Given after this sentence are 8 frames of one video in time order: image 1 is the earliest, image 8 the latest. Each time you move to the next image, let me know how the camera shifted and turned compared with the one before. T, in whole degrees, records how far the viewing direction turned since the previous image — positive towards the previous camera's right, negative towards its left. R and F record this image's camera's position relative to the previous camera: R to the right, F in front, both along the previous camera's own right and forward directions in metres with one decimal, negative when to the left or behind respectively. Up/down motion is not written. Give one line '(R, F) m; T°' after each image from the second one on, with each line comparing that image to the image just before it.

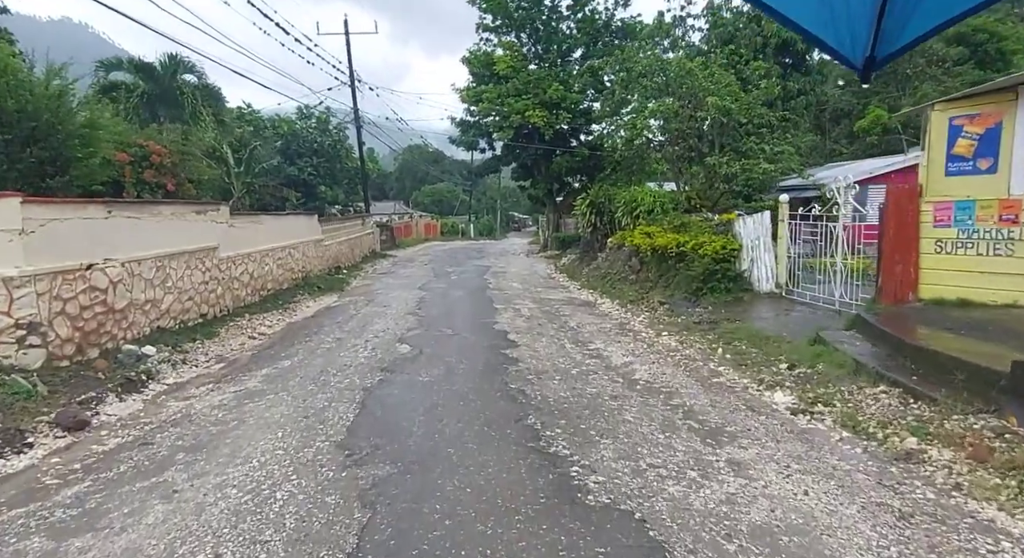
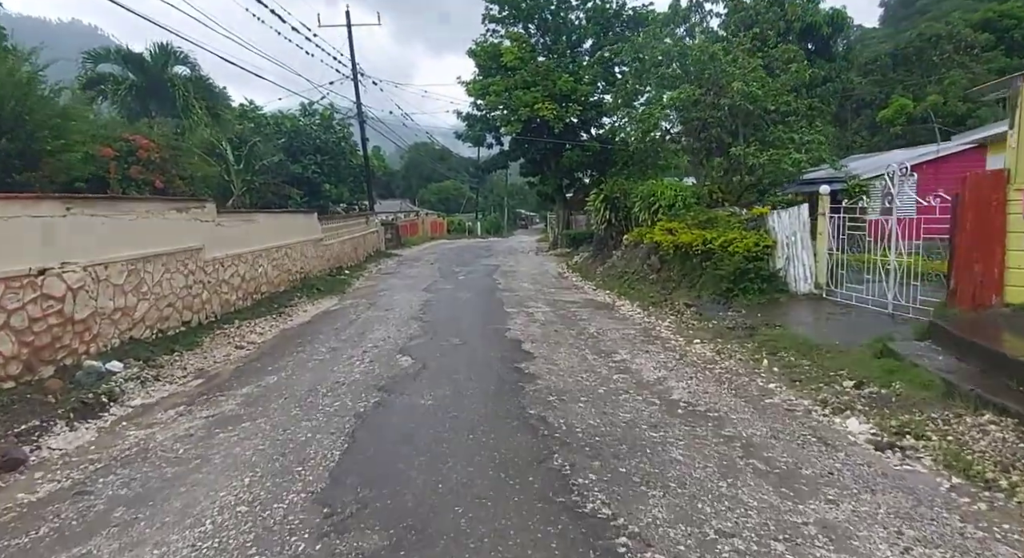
(-0.1, +0.8) m; -1°
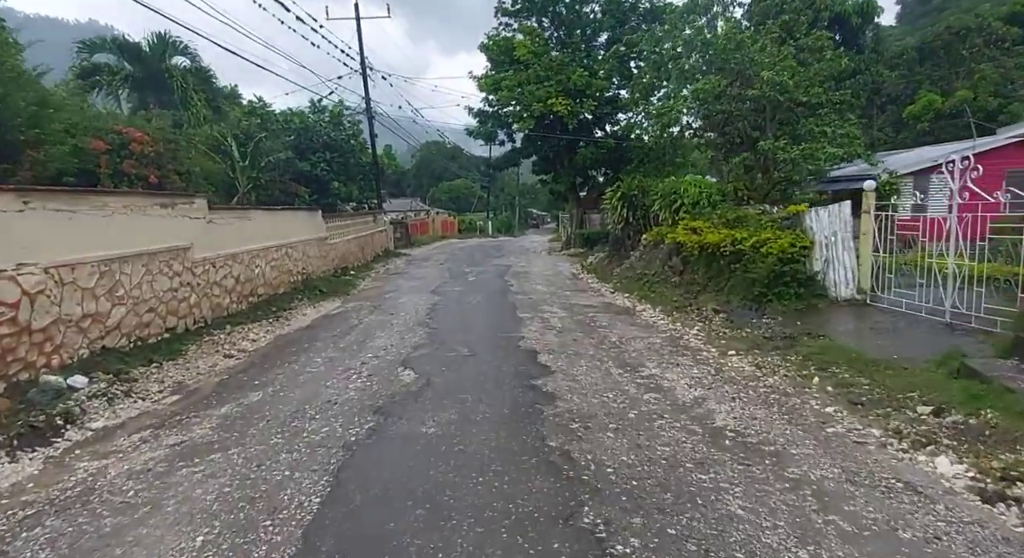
(0.0, +0.7) m; -1°
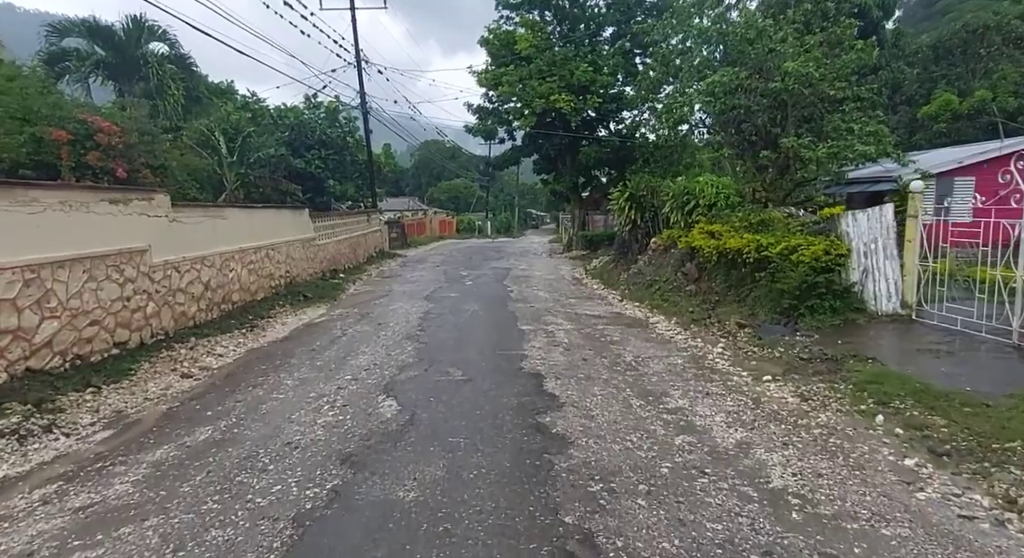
(0.0, +0.9) m; 0°
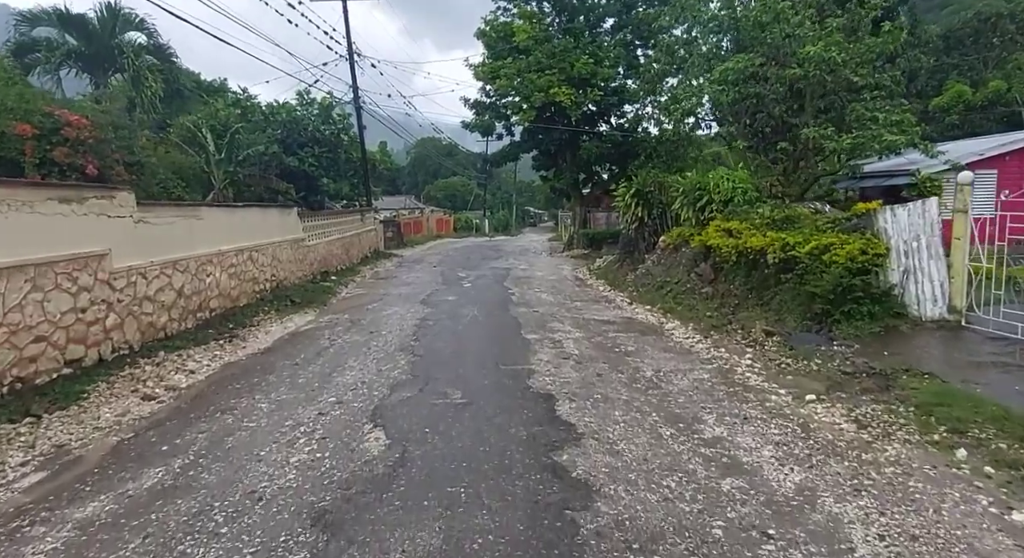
(-0.1, +0.7) m; 0°
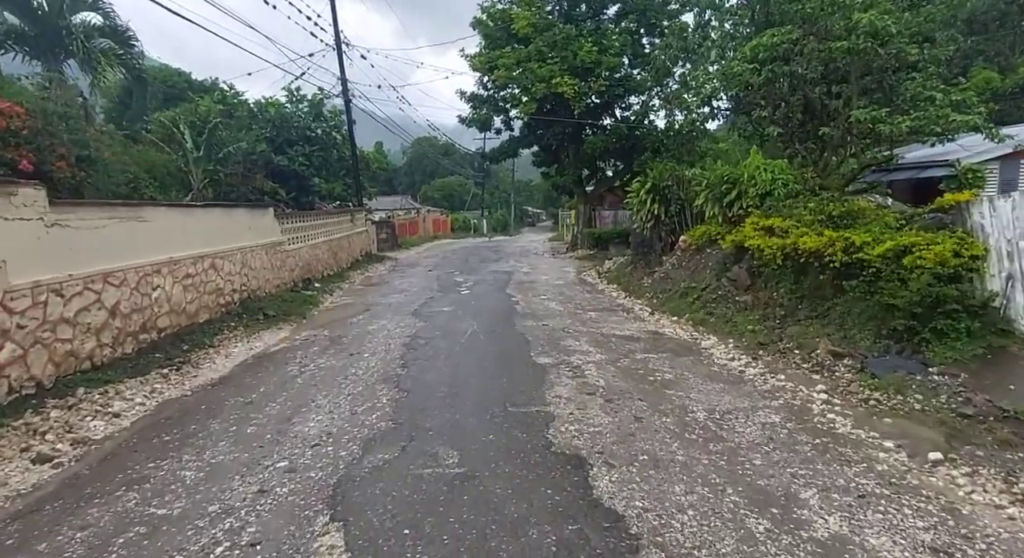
(-0.1, +1.3) m; 0°
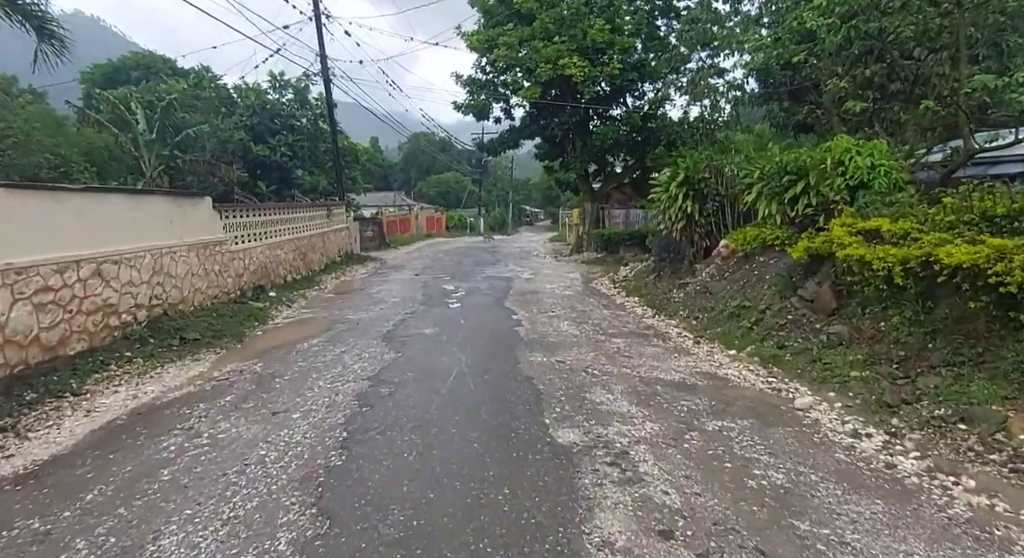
(-0.1, +2.2) m; 0°
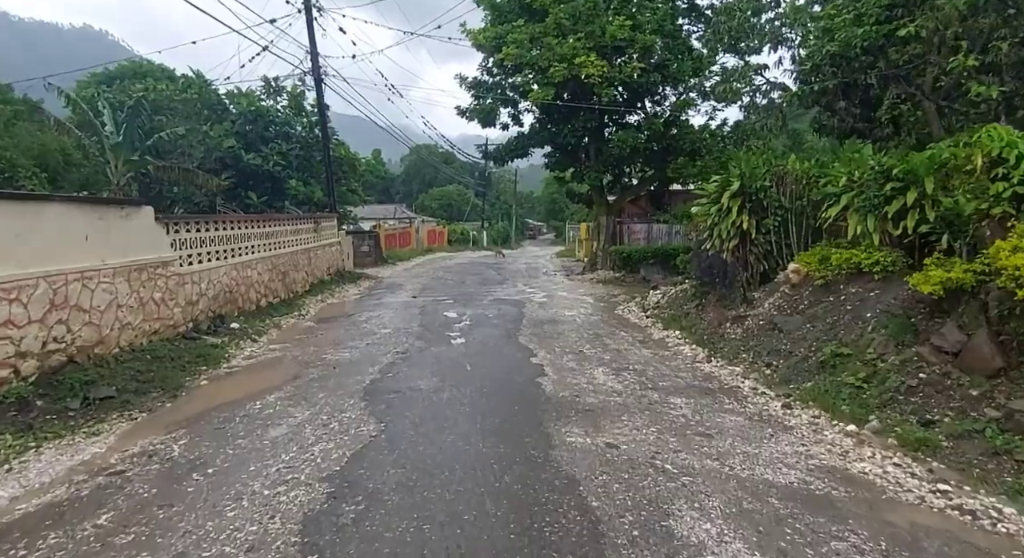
(-0.2, +1.8) m; 0°
